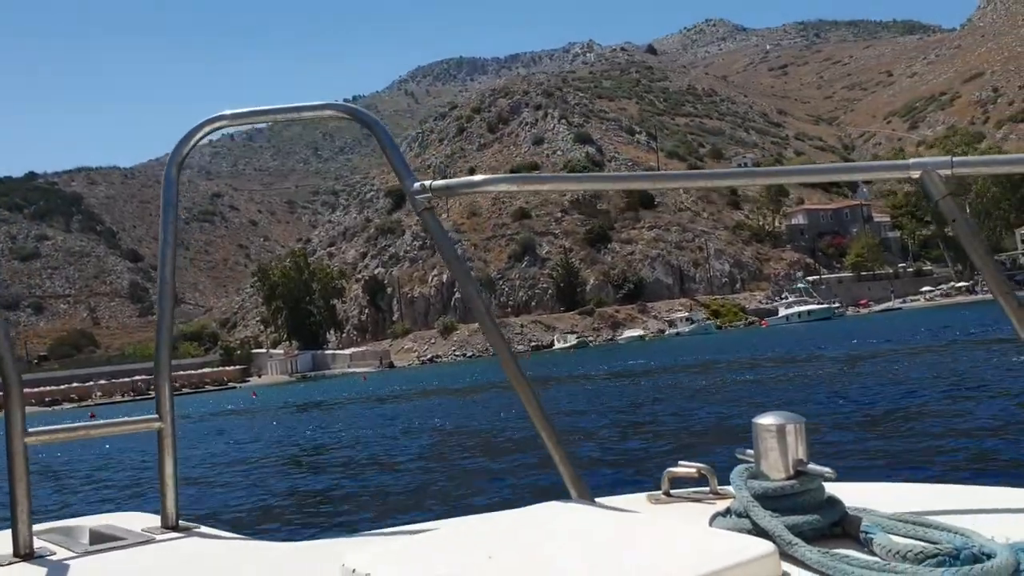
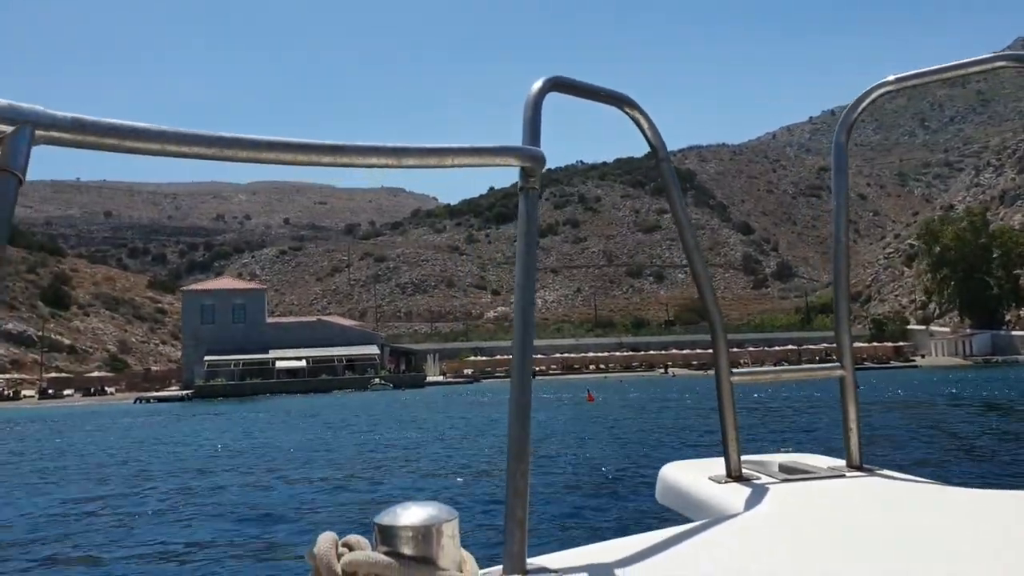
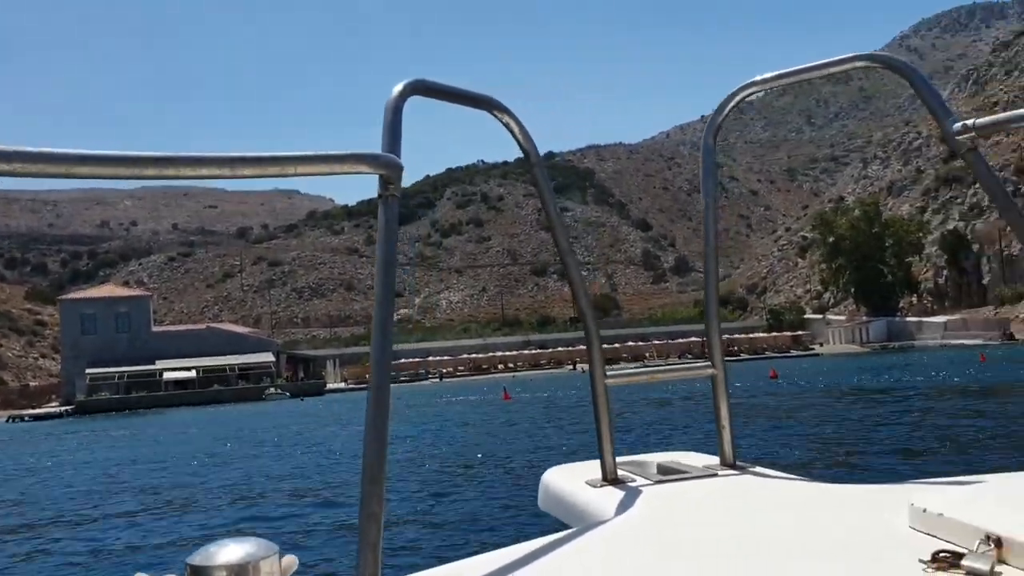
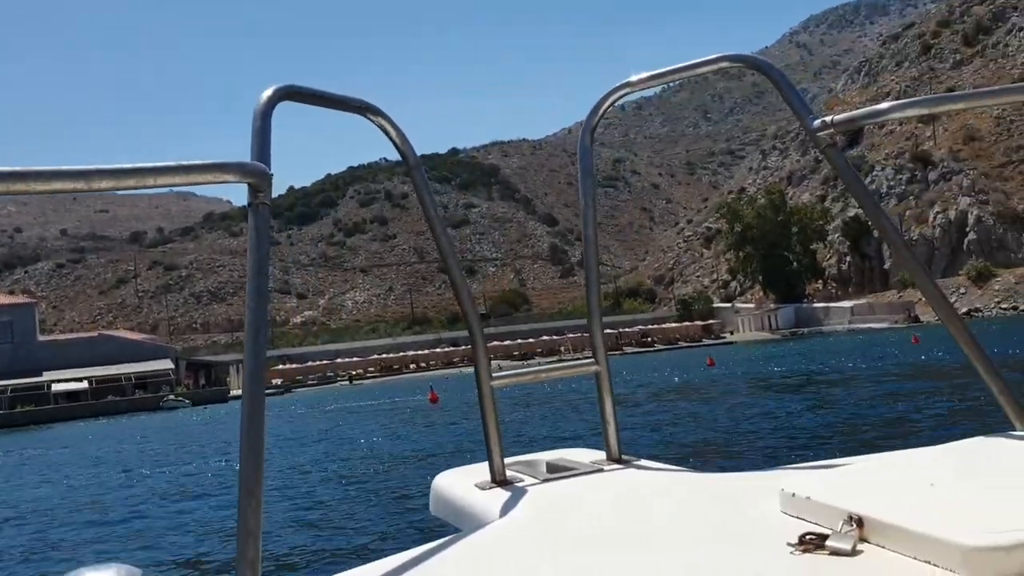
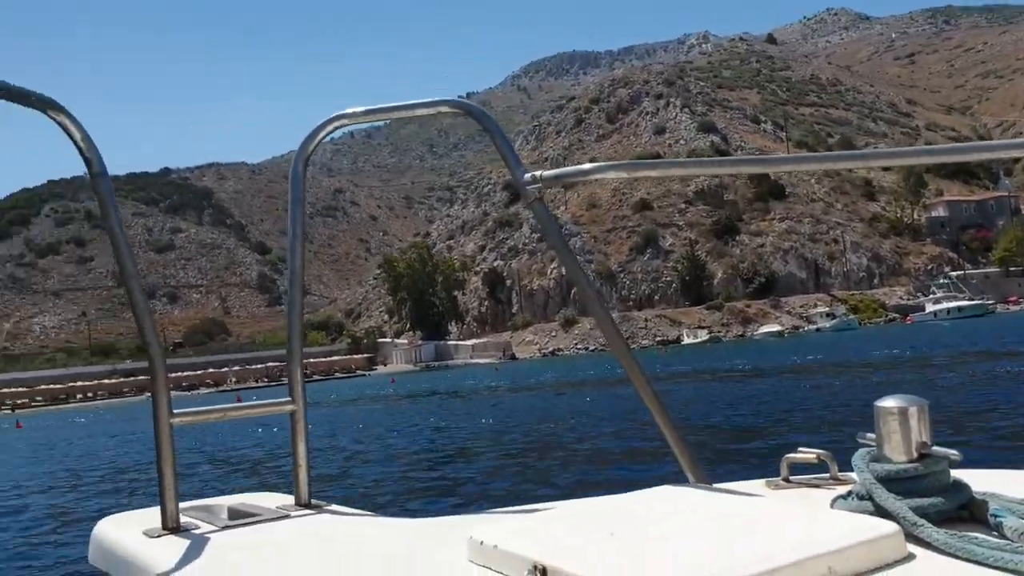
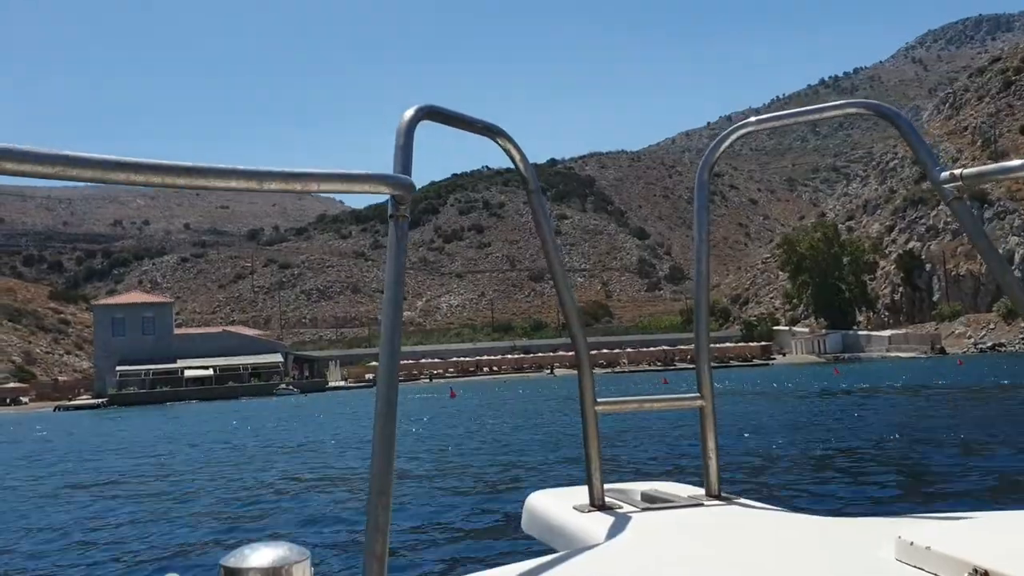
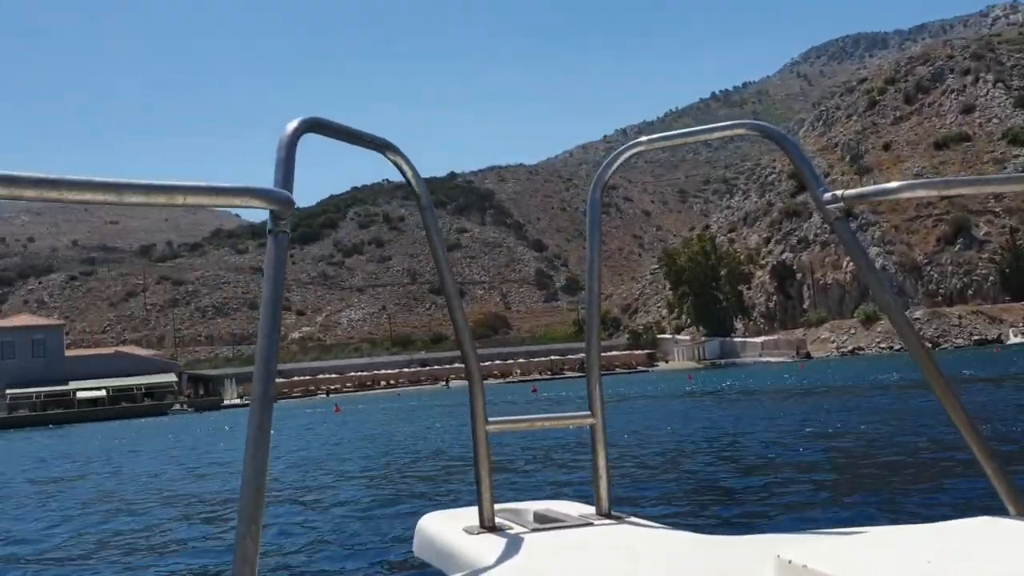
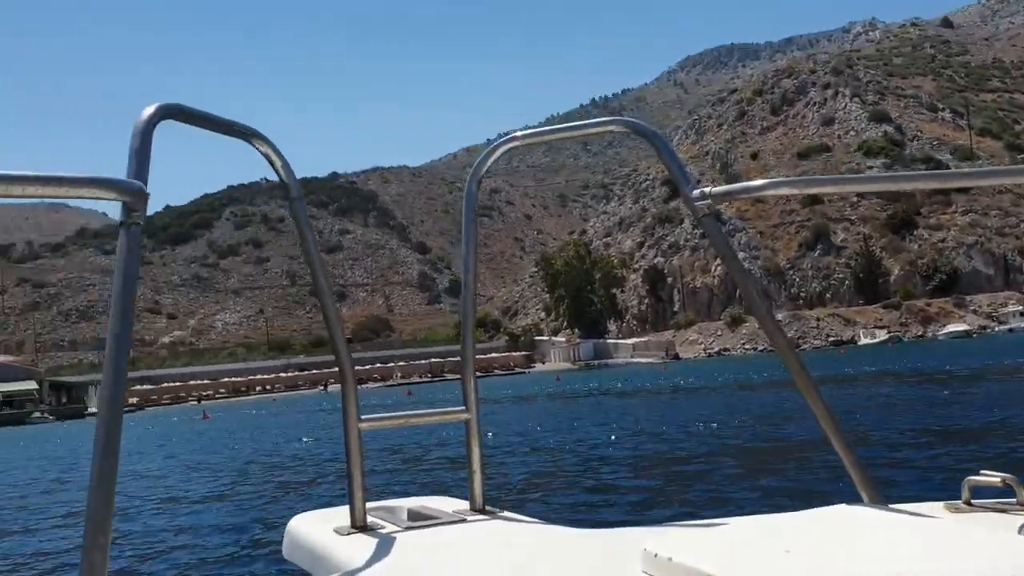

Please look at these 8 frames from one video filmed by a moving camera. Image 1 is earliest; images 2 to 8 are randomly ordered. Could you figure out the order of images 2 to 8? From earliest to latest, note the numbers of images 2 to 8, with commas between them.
5, 8, 7, 6, 2, 3, 4
